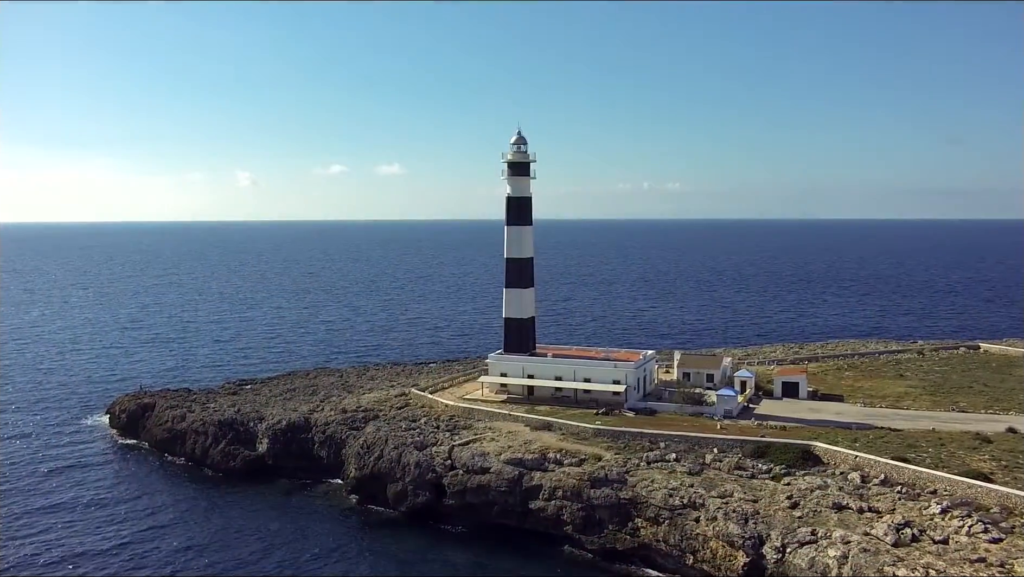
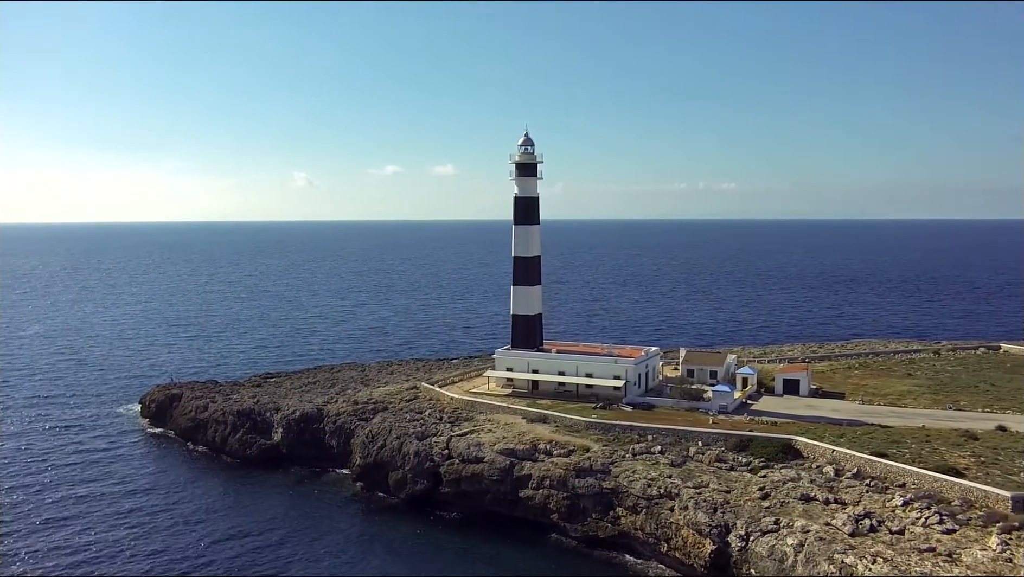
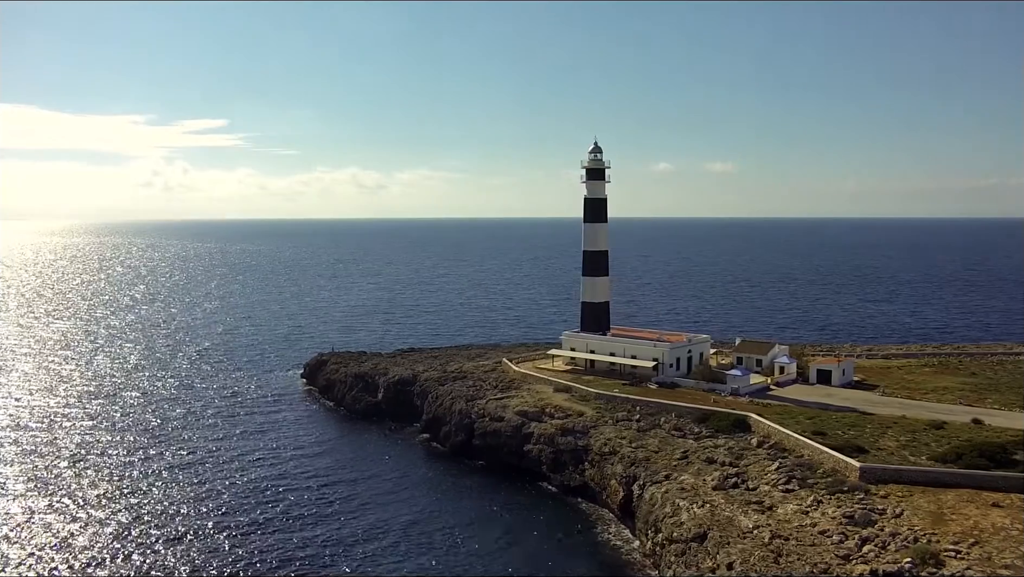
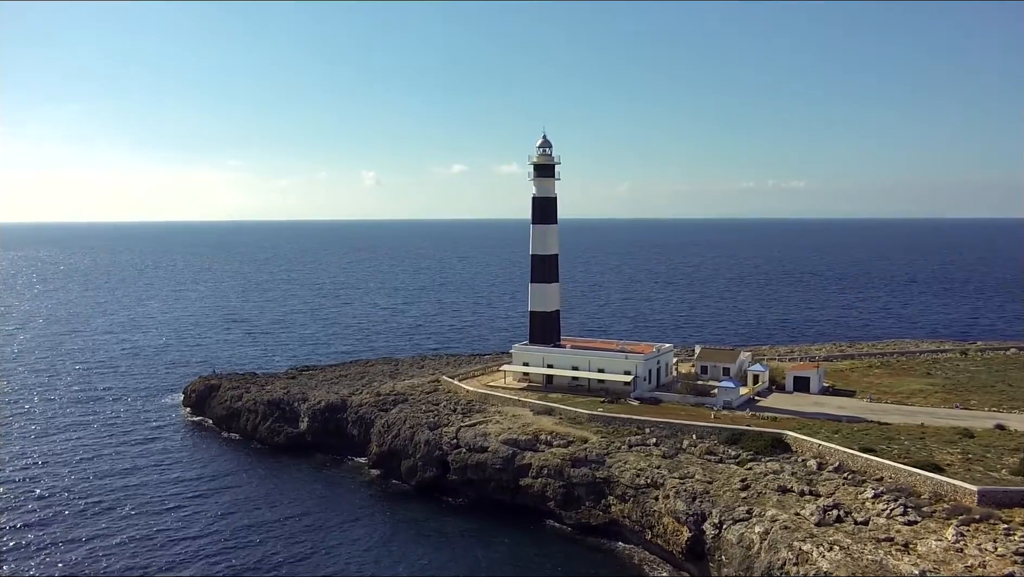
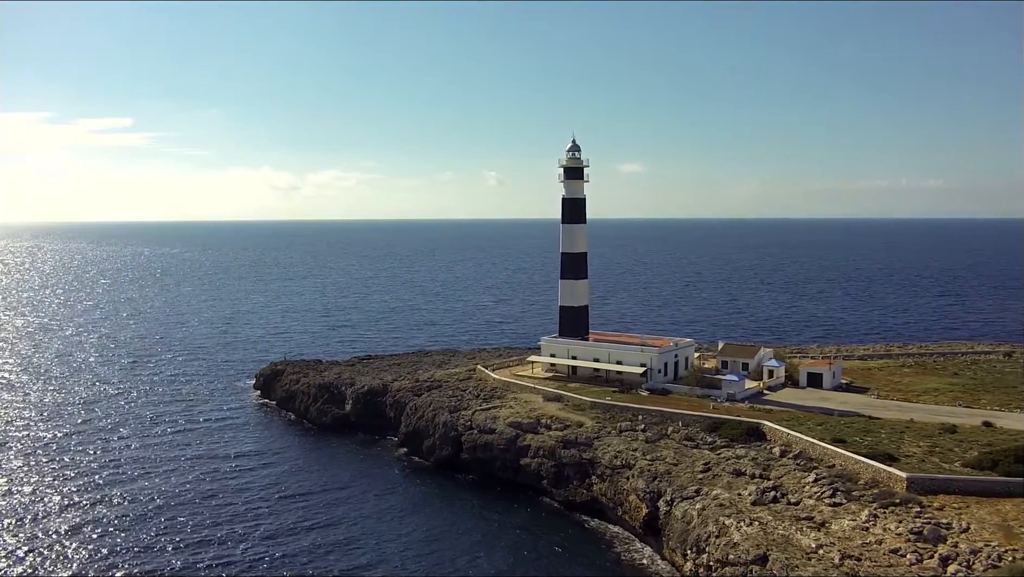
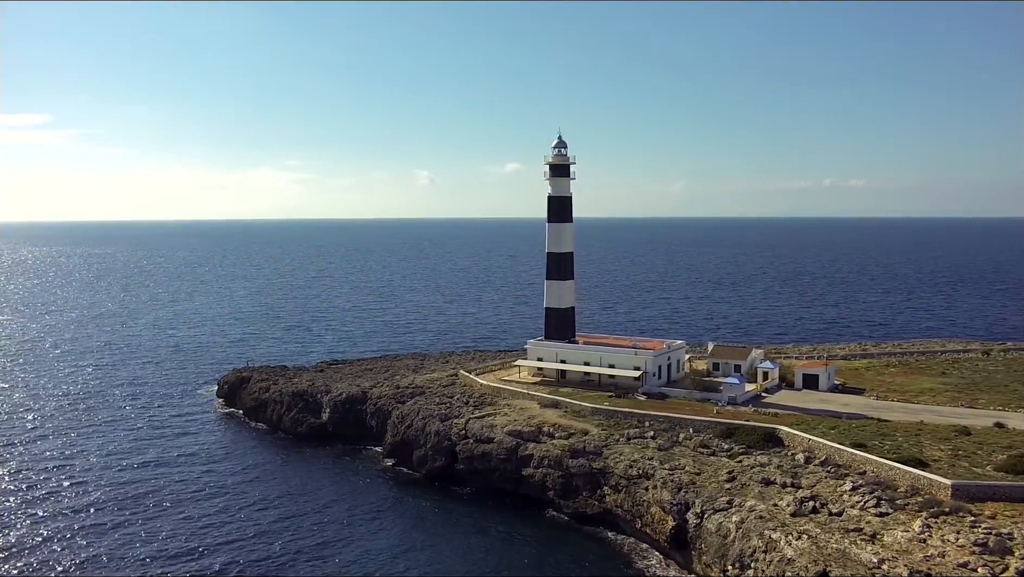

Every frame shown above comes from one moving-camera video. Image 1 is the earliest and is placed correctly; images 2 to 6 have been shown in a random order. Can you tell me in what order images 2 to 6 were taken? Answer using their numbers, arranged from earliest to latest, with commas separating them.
2, 4, 6, 5, 3
